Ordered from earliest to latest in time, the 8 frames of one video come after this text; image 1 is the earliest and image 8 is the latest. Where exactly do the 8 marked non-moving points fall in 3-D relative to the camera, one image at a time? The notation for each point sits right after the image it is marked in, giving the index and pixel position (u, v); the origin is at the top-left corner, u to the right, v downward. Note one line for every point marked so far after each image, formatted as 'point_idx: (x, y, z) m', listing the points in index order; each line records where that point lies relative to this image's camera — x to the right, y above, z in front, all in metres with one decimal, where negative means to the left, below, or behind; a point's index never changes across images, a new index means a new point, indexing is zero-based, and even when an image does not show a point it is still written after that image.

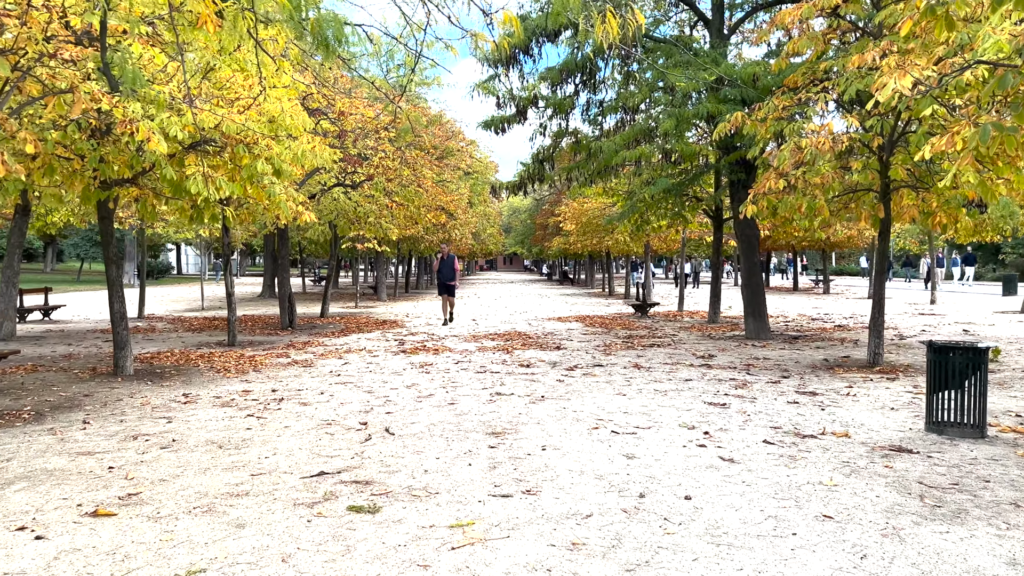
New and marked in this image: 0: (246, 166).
0: (-3.1, +1.4, +9.4) m
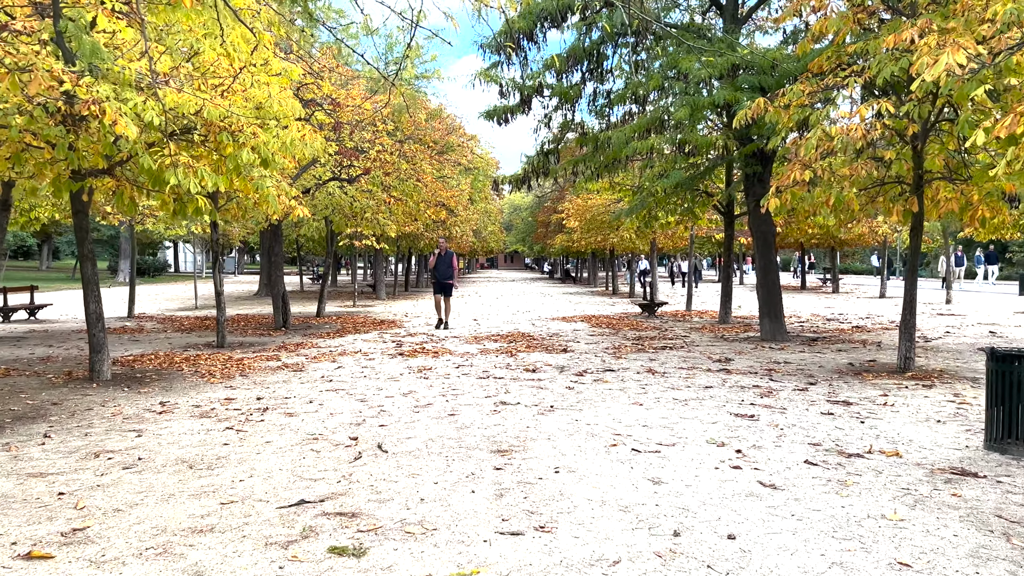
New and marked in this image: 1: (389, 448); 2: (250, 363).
0: (-3.1, +1.4, +8.8) m
1: (-0.9, -1.1, +5.6) m
2: (-3.5, -1.0, +10.9) m
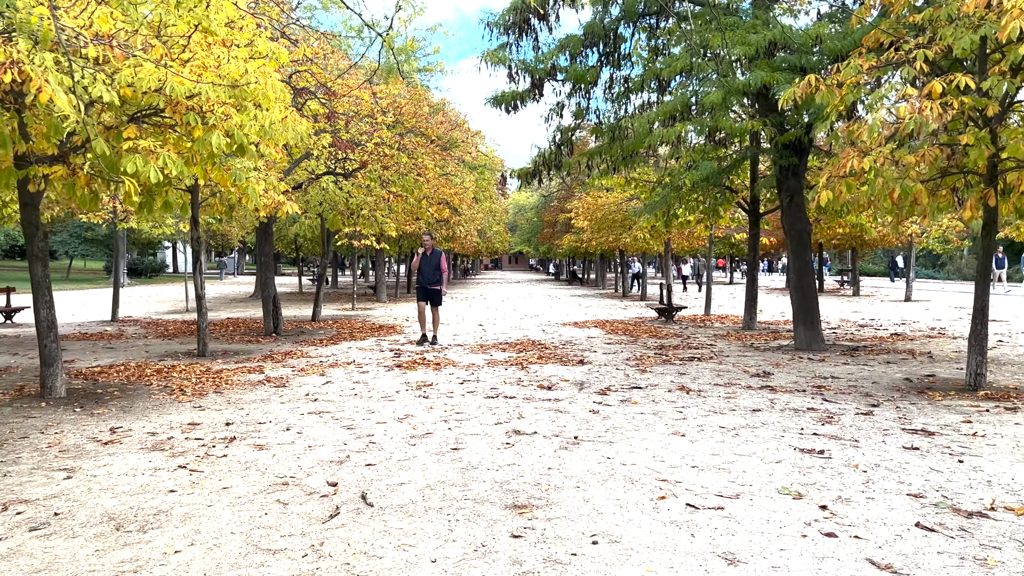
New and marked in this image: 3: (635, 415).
0: (-2.9, +1.4, +7.6) m
1: (-0.7, -1.2, +4.4) m
2: (-3.4, -1.1, +9.7) m
3: (+1.0, -1.1, +6.8) m
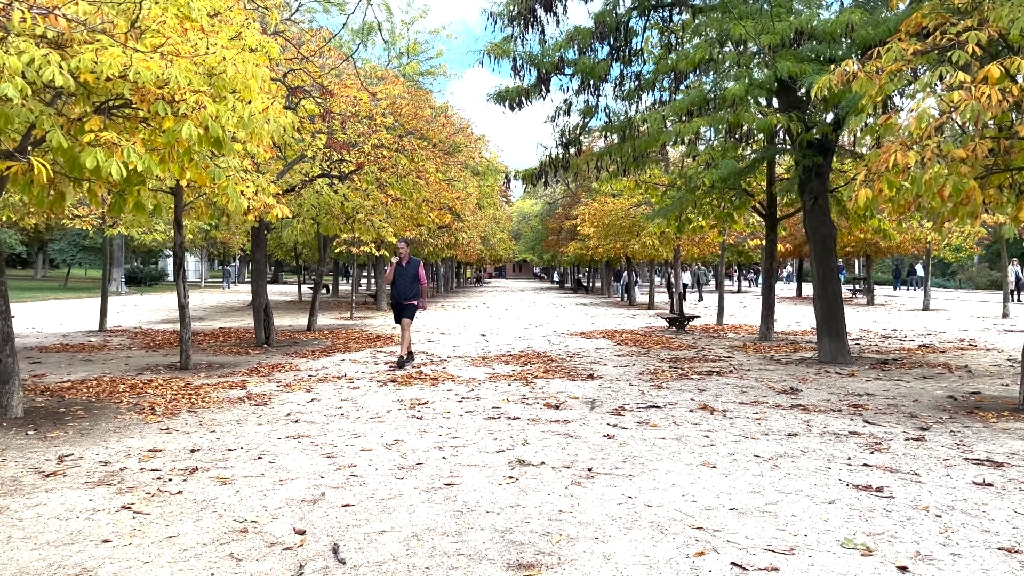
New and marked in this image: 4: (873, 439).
0: (-2.9, +1.3, +6.8) m
1: (-0.7, -1.2, +3.6) m
2: (-3.4, -1.2, +9.0) m
3: (+1.1, -1.1, +6.0) m
4: (+2.8, -1.1, +6.2) m
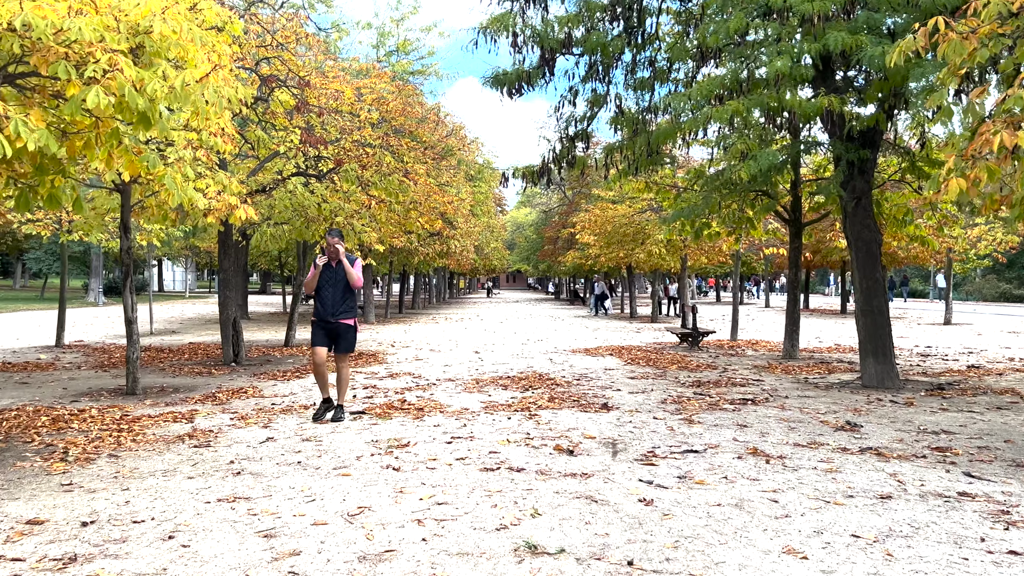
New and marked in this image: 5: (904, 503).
0: (-2.9, +1.2, +5.3) m
1: (-0.7, -1.3, +2.1) m
2: (-3.4, -1.3, +7.4) m
3: (+1.1, -1.2, +4.5) m
4: (+2.8, -1.2, +4.7) m
5: (+2.3, -1.2, +4.7) m
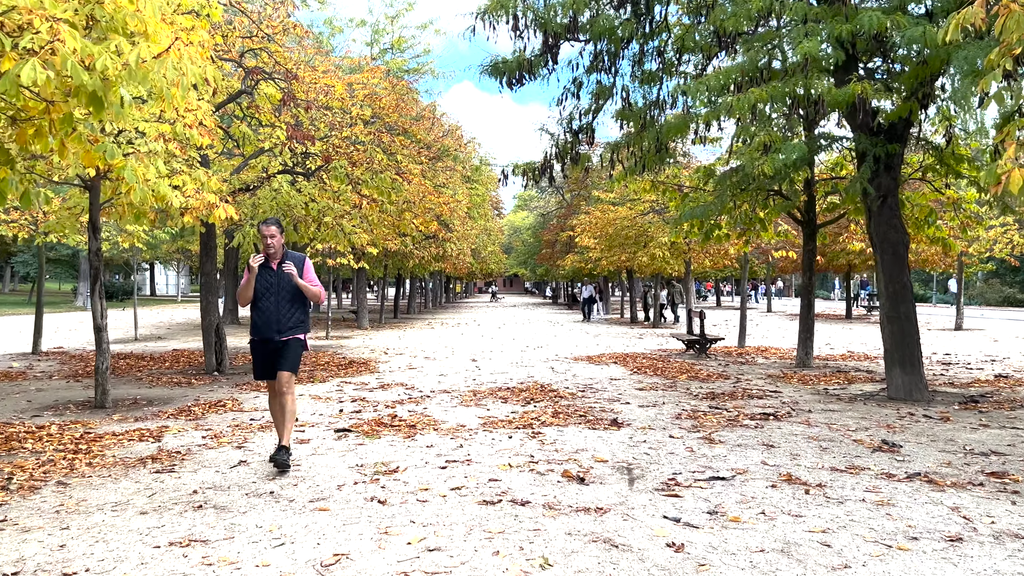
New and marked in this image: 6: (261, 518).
0: (-2.8, +1.2, +4.6) m
1: (-0.7, -1.3, +1.4) m
2: (-3.4, -1.3, +6.7) m
3: (+1.1, -1.2, +3.7) m
4: (+2.8, -1.3, +4.0) m
5: (+2.3, -1.3, +3.9) m
6: (-1.4, -1.3, +4.5) m
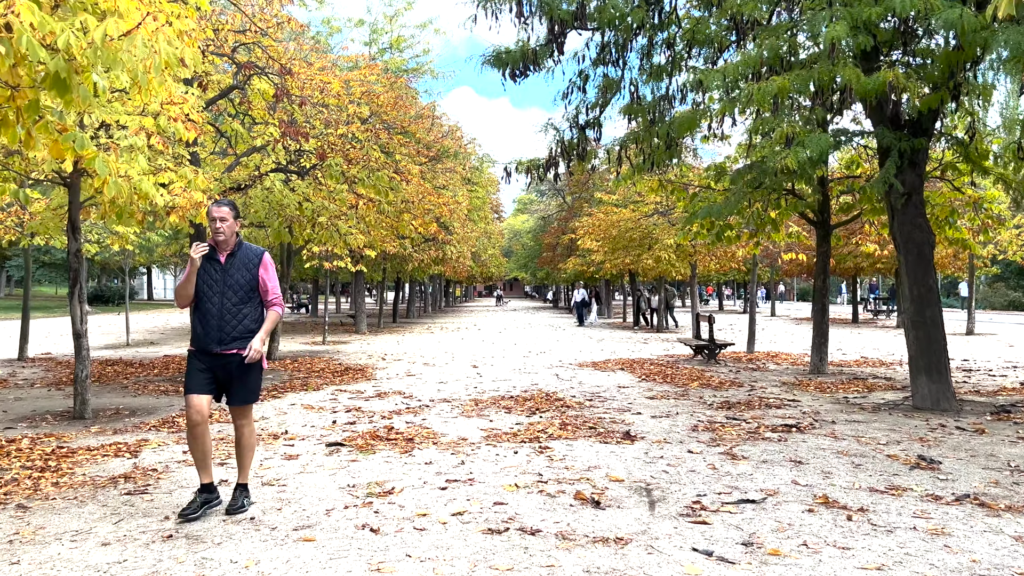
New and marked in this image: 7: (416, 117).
0: (-2.8, +1.2, +4.0) m
1: (-0.6, -1.3, +0.8) m
2: (-3.3, -1.4, +6.1) m
3: (+1.2, -1.2, +3.2) m
4: (+2.8, -1.3, +3.5) m
5: (+2.3, -1.3, +3.4) m
6: (-1.4, -1.3, +4.0) m
7: (-2.3, +4.2, +19.7) m
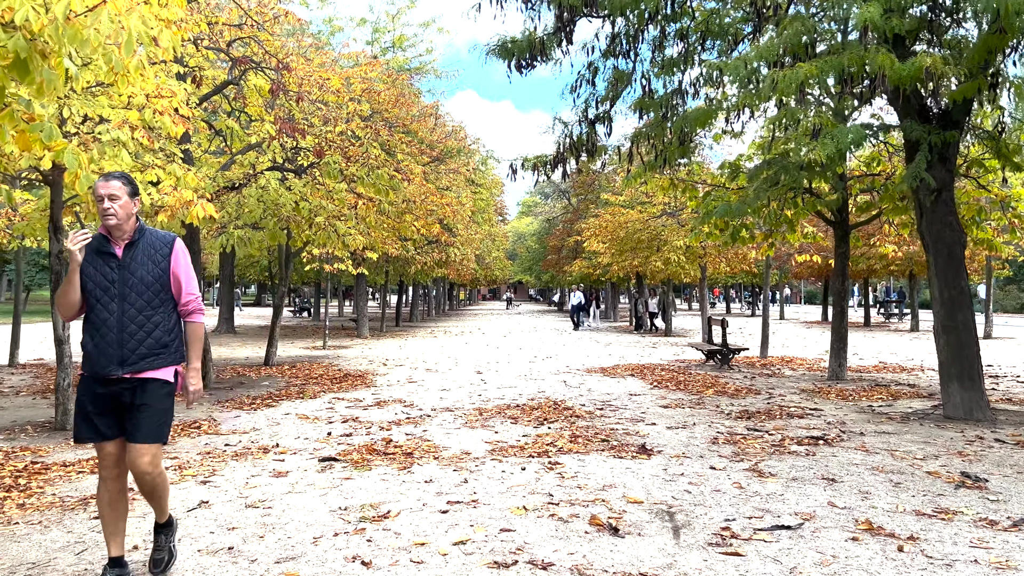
0: (-2.8, +1.2, +3.6) m
1: (-0.6, -1.3, +0.4) m
2: (-3.3, -1.4, +5.7) m
3: (+1.2, -1.3, +2.7) m
4: (+2.9, -1.3, +3.0) m
5: (+2.4, -1.3, +2.9) m
6: (-1.3, -1.3, +3.5) m
7: (-2.2, +4.1, +19.3) m
